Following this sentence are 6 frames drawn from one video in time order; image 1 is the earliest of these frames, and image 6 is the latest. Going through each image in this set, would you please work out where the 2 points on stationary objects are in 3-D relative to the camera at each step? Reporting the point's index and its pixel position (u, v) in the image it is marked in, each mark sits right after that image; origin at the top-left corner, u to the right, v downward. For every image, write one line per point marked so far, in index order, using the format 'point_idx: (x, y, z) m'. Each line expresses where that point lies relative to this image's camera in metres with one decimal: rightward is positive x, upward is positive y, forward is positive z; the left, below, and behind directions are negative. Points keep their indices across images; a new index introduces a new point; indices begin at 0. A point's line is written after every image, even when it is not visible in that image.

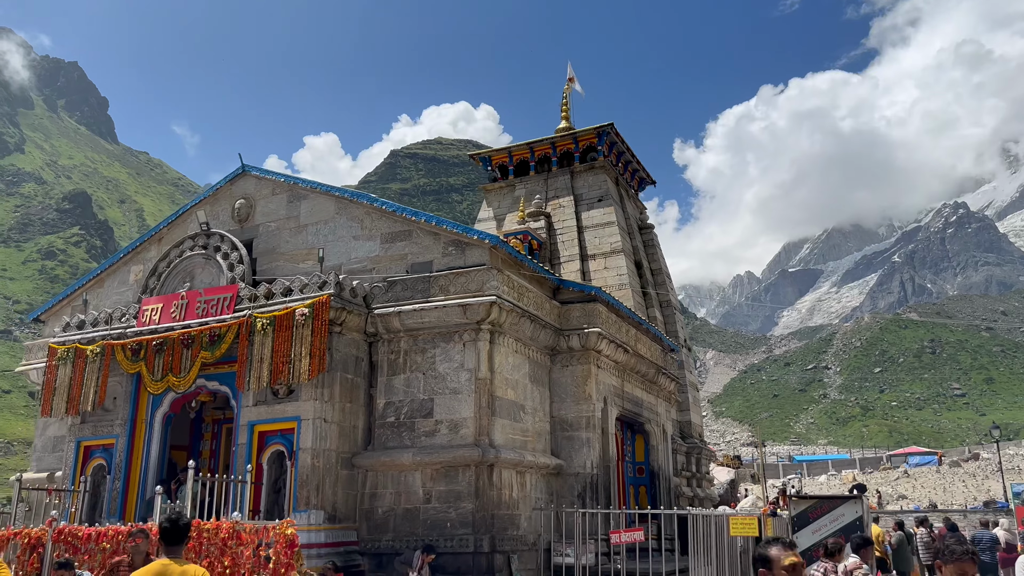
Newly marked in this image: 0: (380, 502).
0: (-2.3, -3.8, +14.3) m
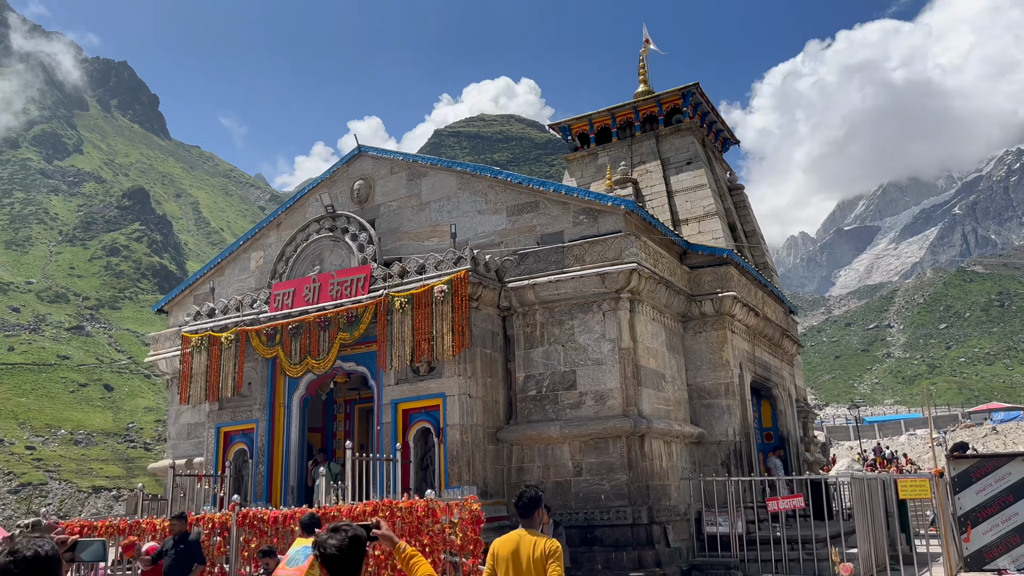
0: (+0.3, -3.3, +14.2) m
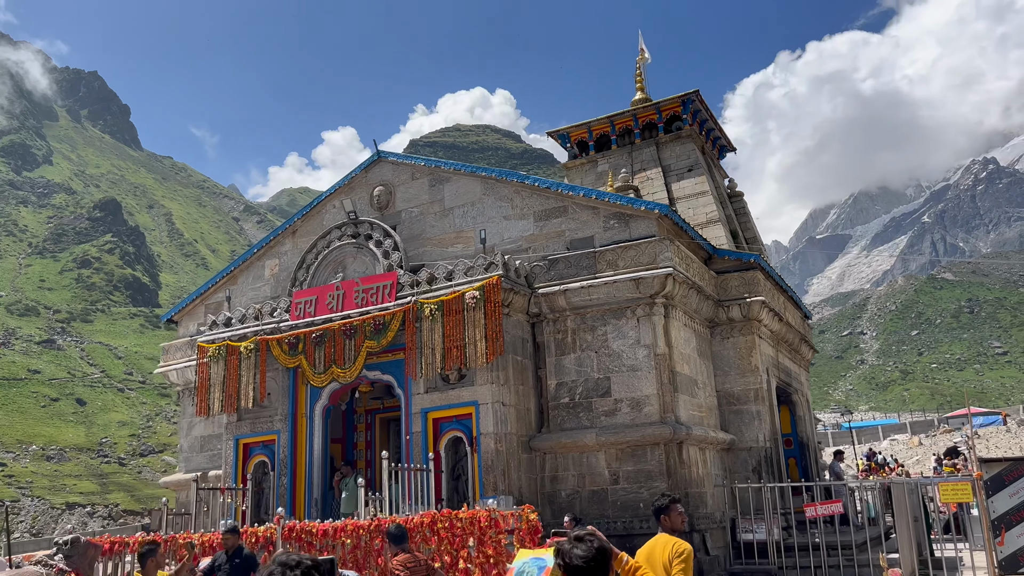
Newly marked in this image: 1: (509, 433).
0: (+0.9, -3.4, +14.0) m
1: (0.0, -2.5, +13.8) m
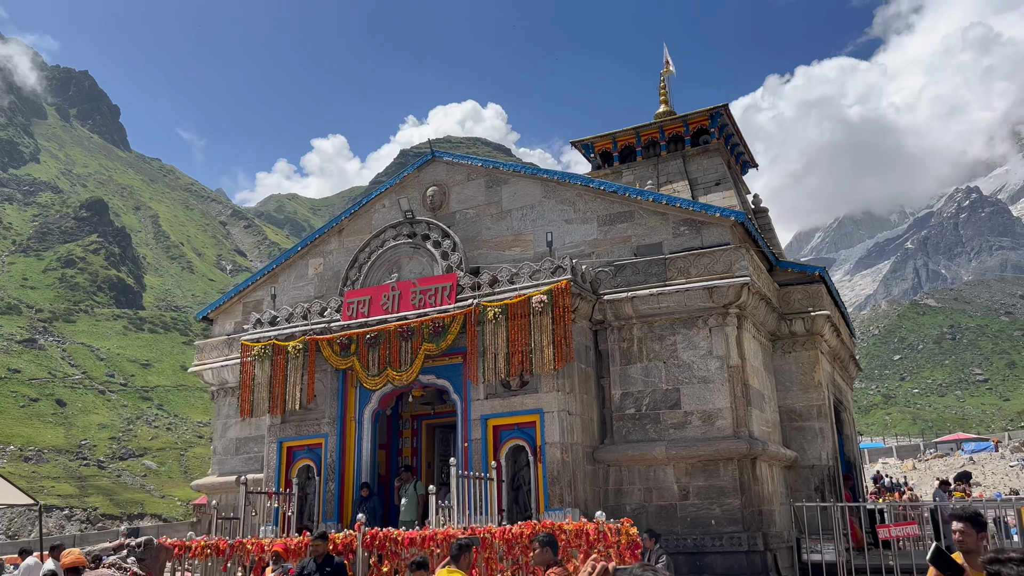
0: (+1.9, -3.5, +13.5) m
1: (+1.0, -2.5, +13.3) m
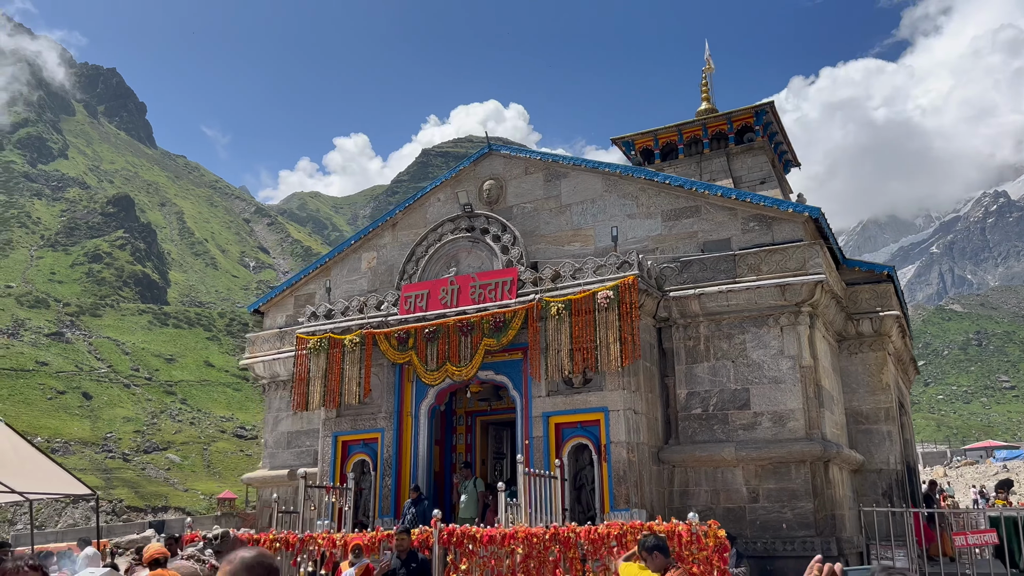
0: (+2.9, -3.4, +13.1) m
1: (+2.1, -2.5, +13.0) m
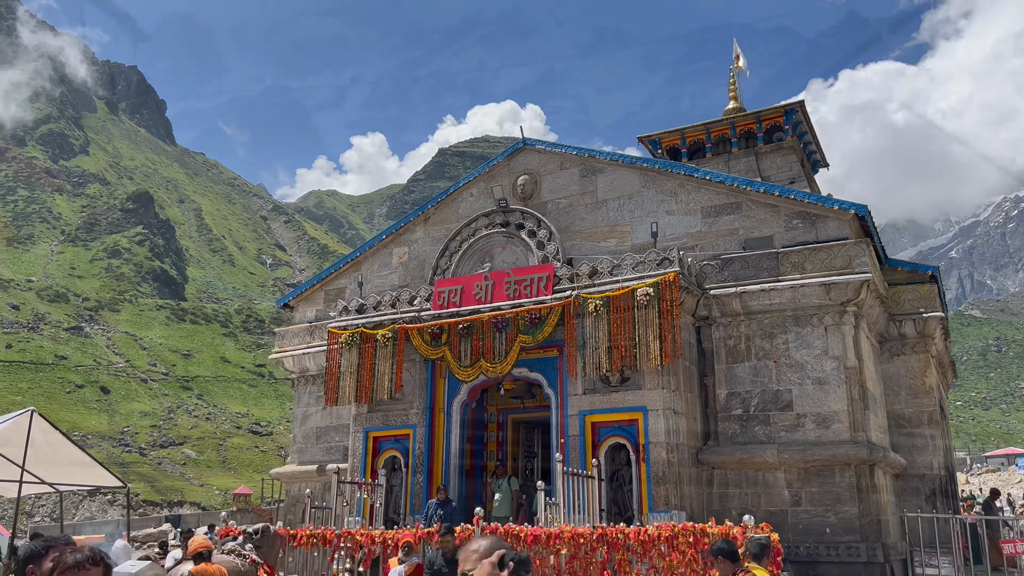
0: (+3.5, -3.4, +12.9) m
1: (+2.6, -2.4, +12.7) m
